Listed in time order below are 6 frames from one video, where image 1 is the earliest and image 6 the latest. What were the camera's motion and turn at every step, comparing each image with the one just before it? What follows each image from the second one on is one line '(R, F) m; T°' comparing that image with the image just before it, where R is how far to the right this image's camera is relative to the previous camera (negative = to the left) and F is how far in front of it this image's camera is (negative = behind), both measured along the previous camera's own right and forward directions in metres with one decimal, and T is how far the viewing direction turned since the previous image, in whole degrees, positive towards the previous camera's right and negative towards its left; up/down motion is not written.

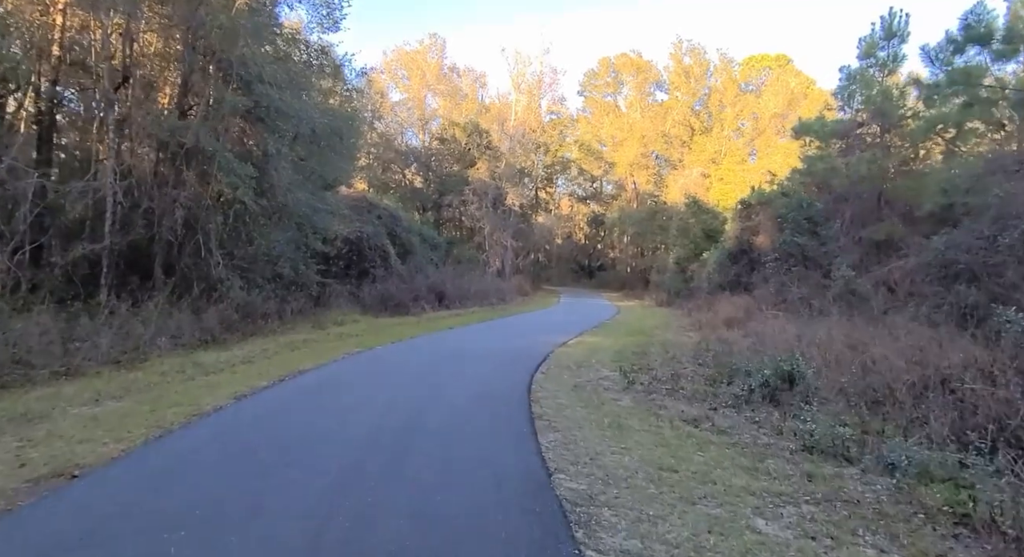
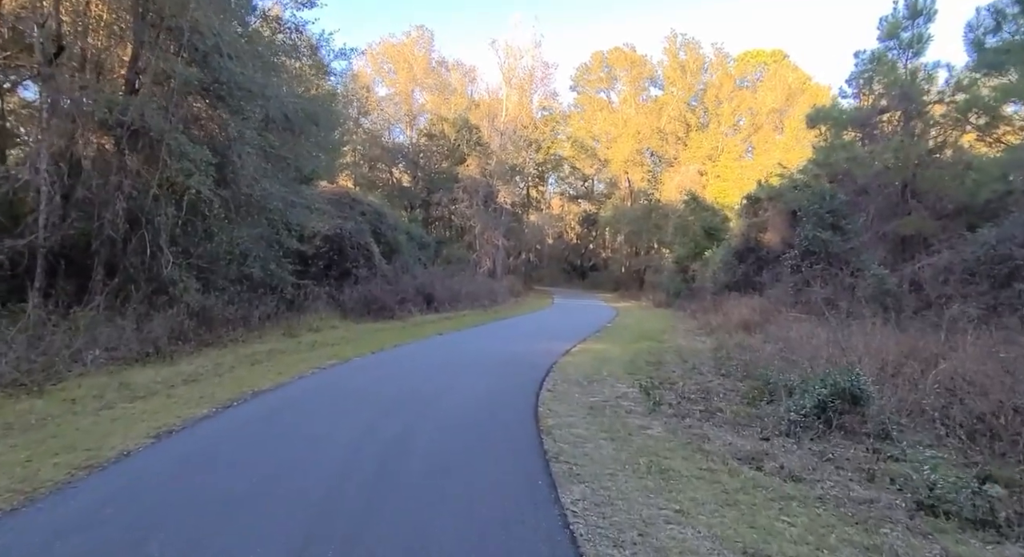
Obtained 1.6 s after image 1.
(-0.2, +1.8) m; +1°
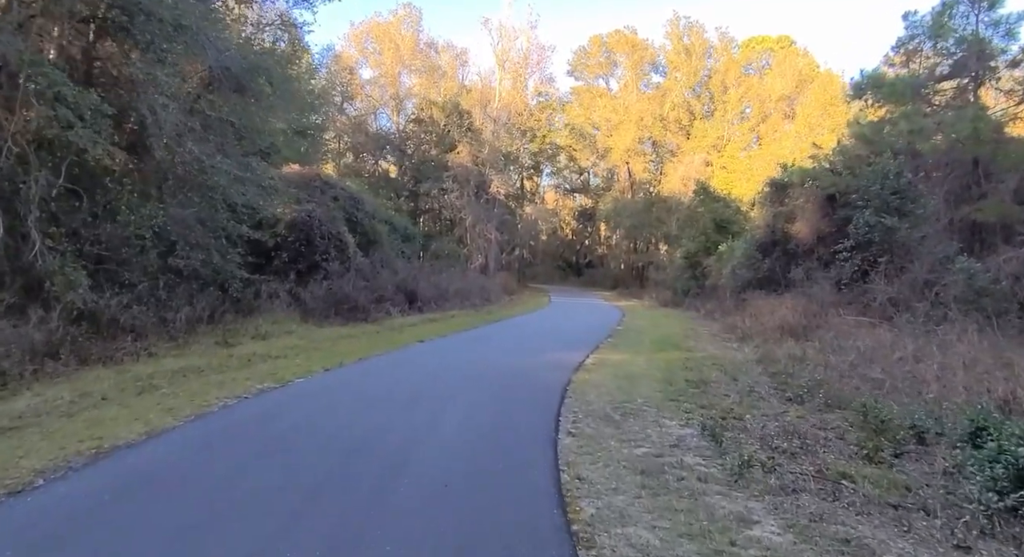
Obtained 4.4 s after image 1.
(-0.1, +3.2) m; +1°
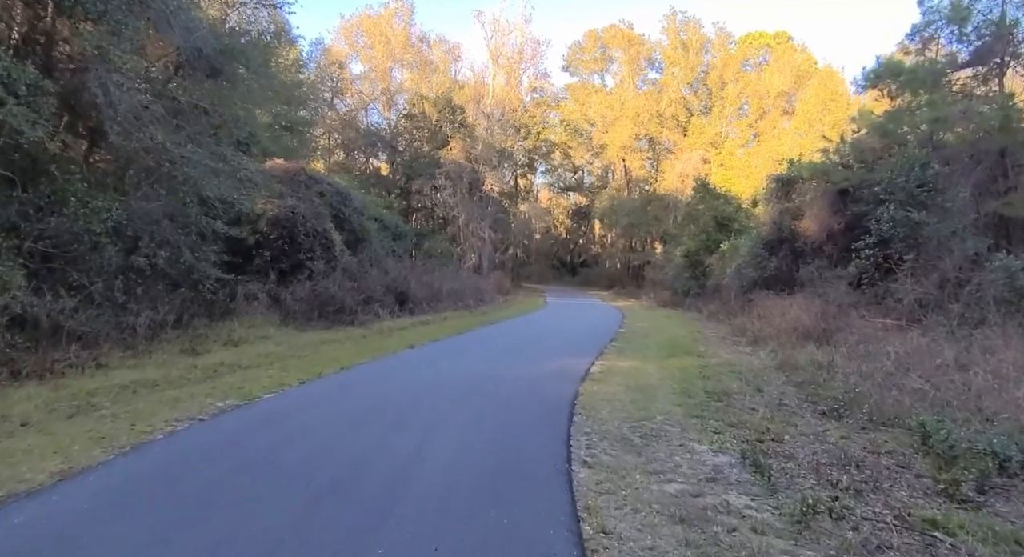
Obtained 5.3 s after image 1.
(-0.1, +1.1) m; +1°
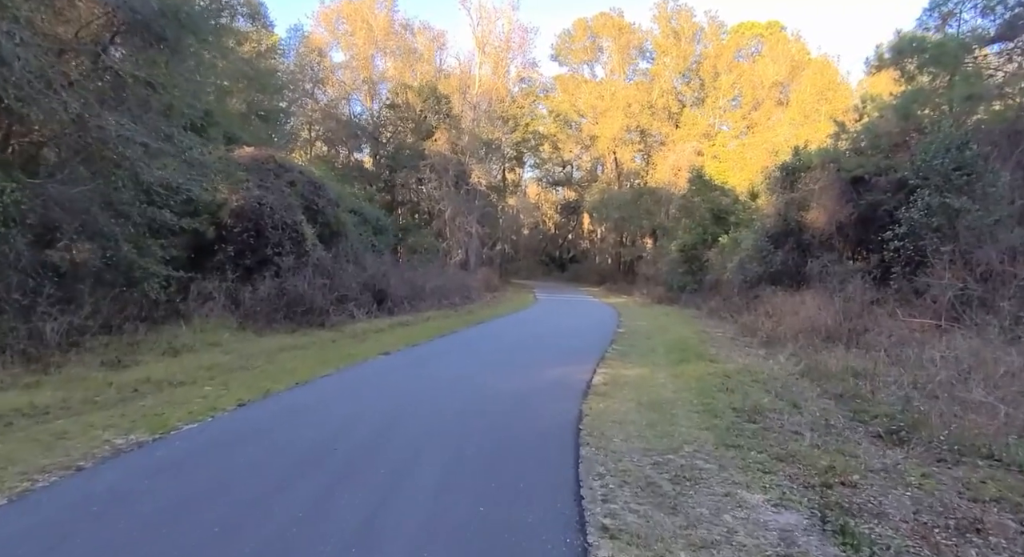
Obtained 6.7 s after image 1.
(0.0, +1.6) m; +1°
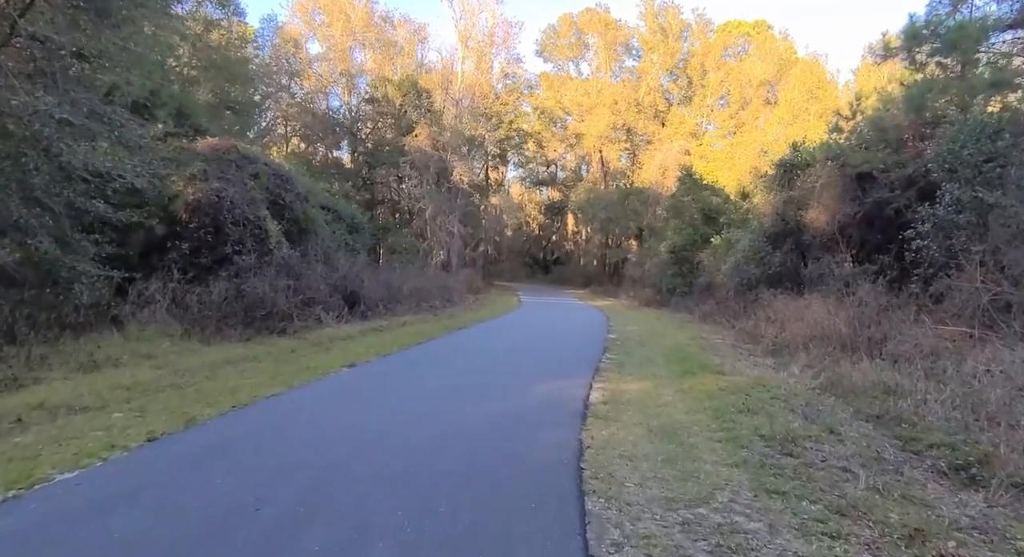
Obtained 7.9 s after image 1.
(0.0, +1.4) m; +2°
